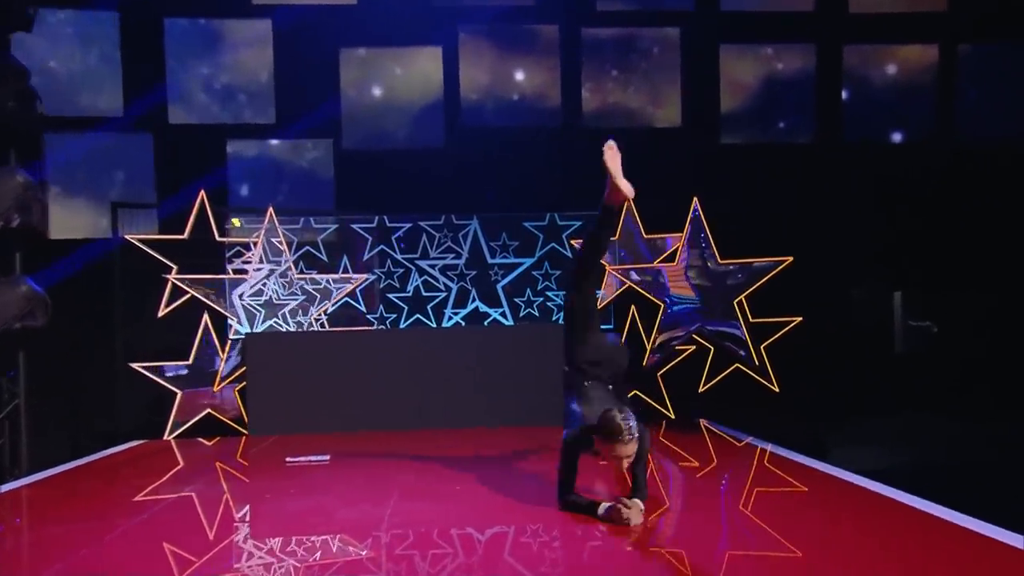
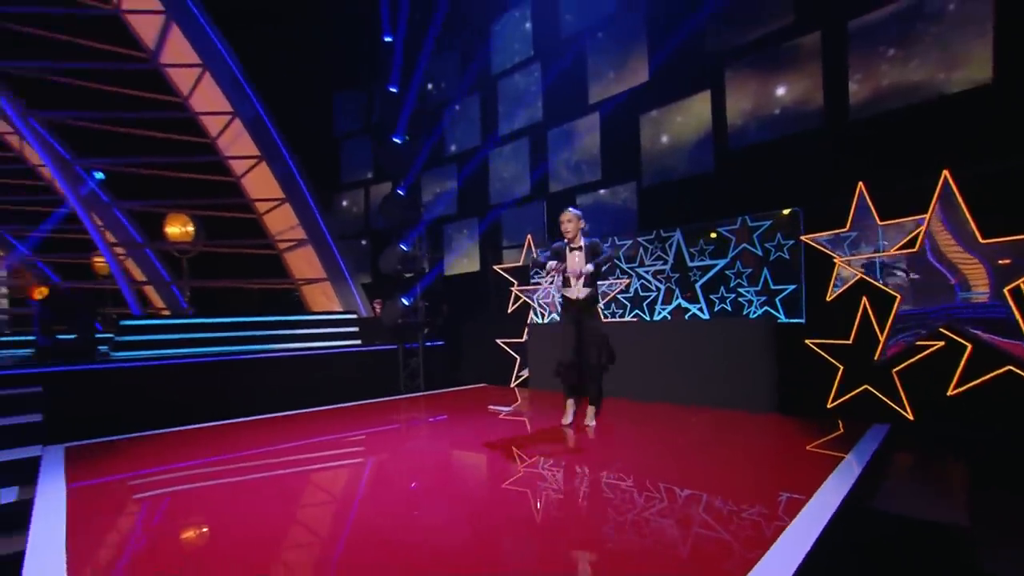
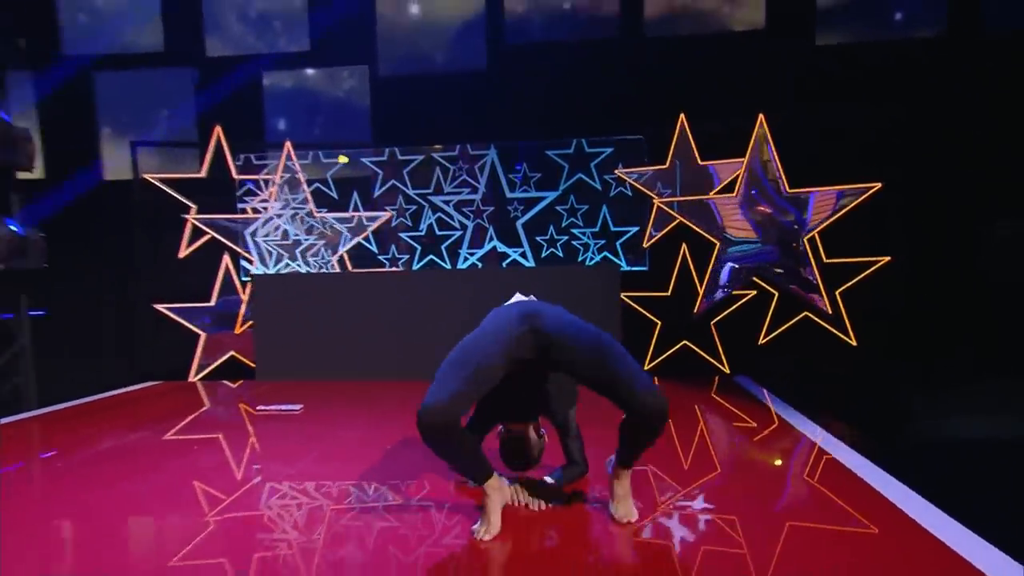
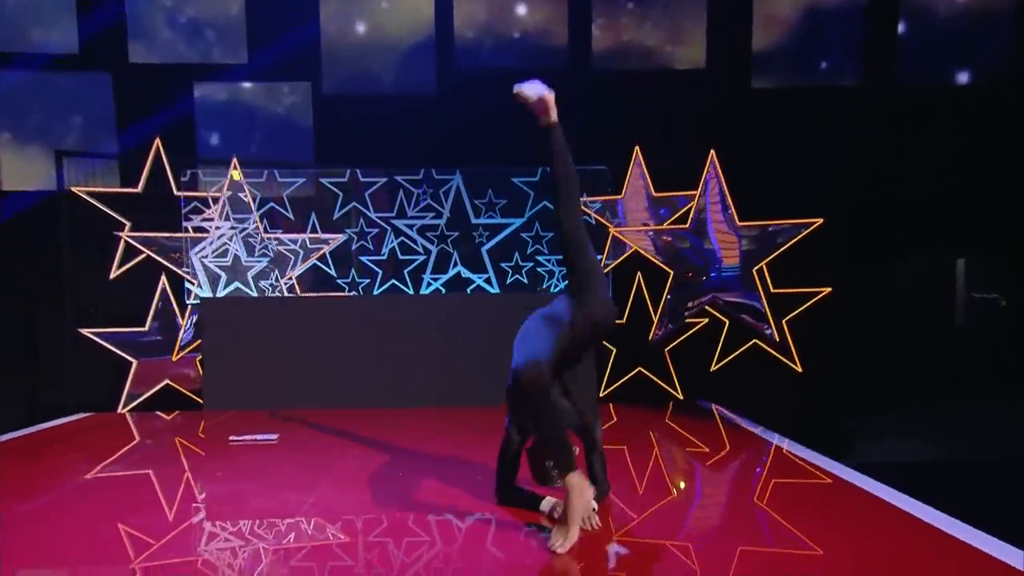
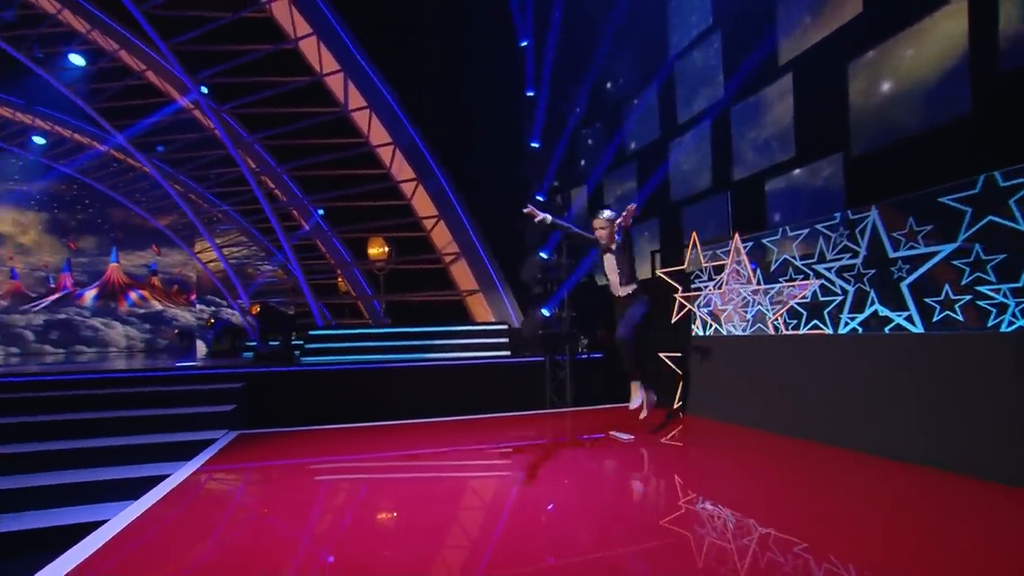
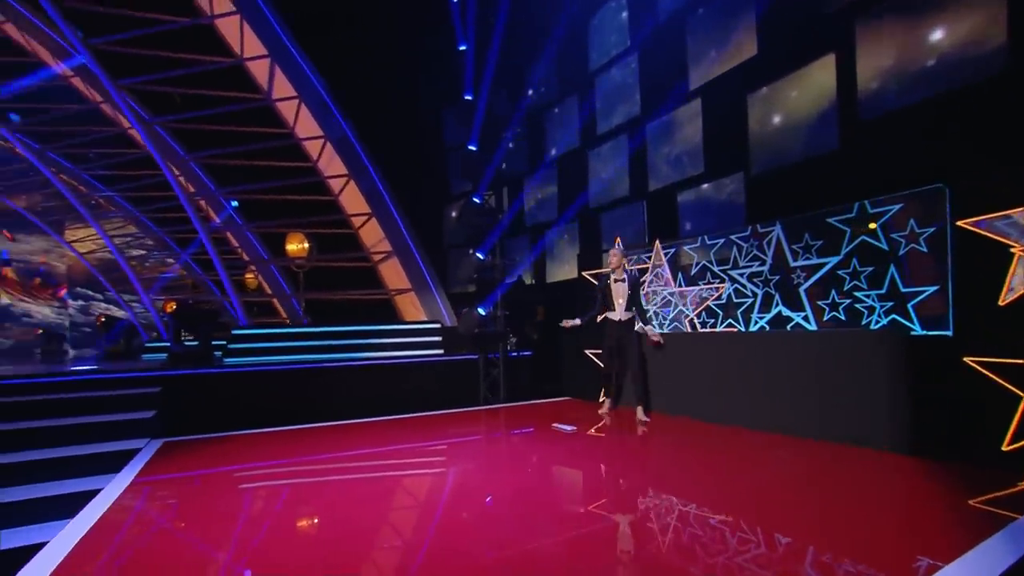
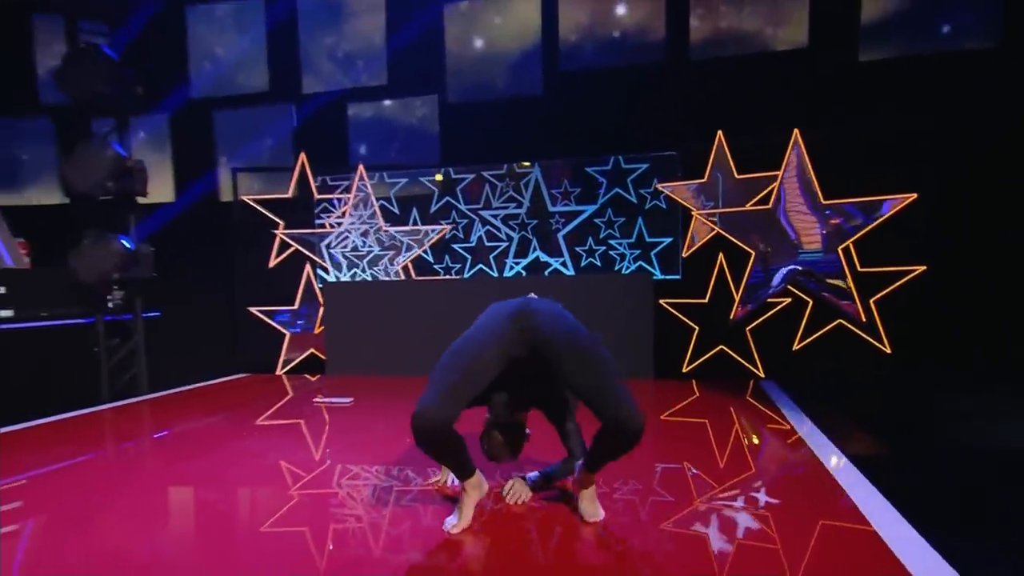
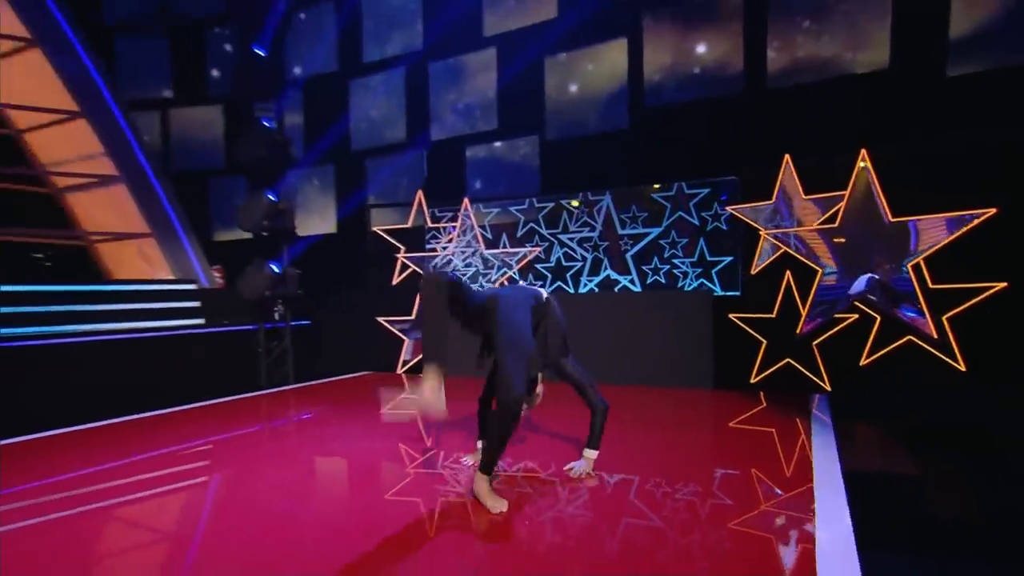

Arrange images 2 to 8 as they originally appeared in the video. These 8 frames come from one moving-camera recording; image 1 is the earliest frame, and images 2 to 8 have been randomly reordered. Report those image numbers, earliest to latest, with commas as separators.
4, 3, 7, 8, 2, 6, 5
